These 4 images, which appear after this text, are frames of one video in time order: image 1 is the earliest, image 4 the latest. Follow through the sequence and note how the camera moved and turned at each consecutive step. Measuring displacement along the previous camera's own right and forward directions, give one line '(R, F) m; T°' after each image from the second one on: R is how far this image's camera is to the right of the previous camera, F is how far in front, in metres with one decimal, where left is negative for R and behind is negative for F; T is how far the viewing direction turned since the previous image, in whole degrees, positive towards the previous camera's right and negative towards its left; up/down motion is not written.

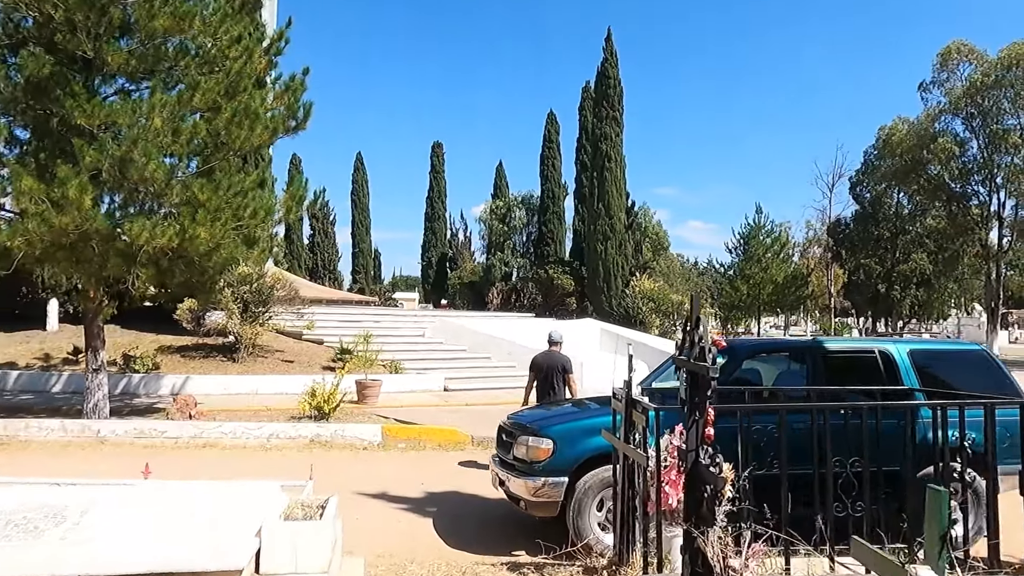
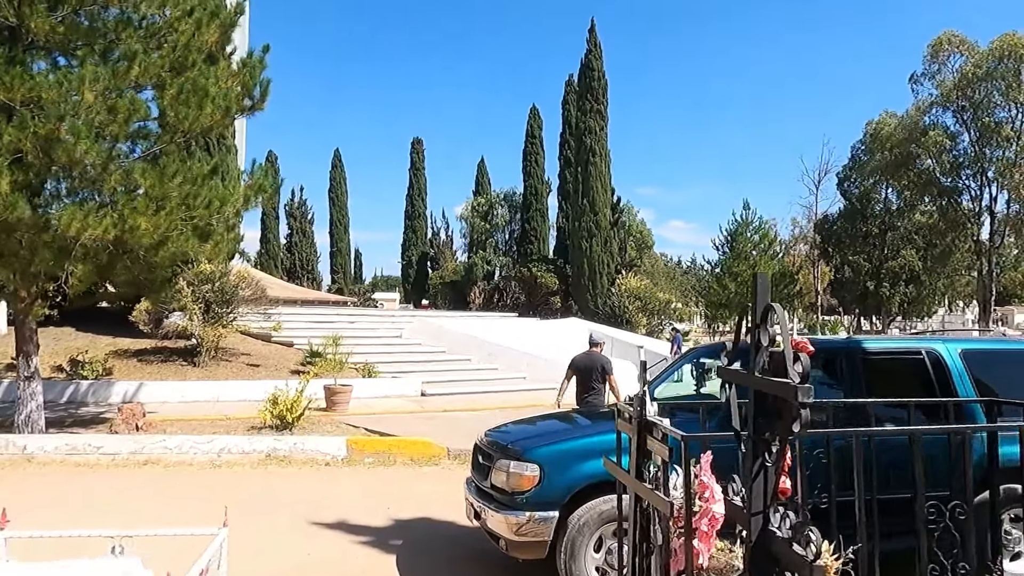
(0.0, +1.1) m; +1°
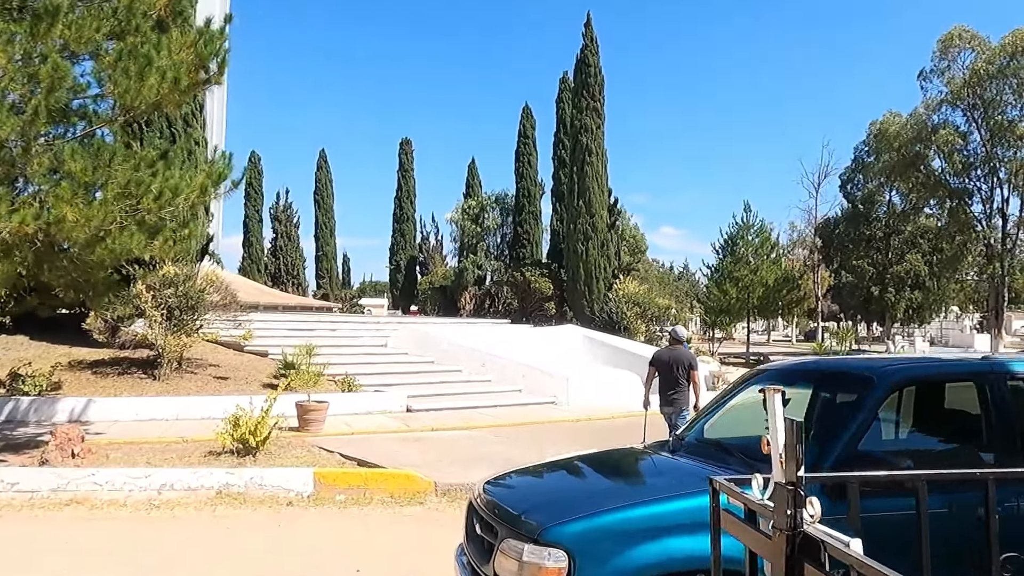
(-0.1, +1.5) m; +1°
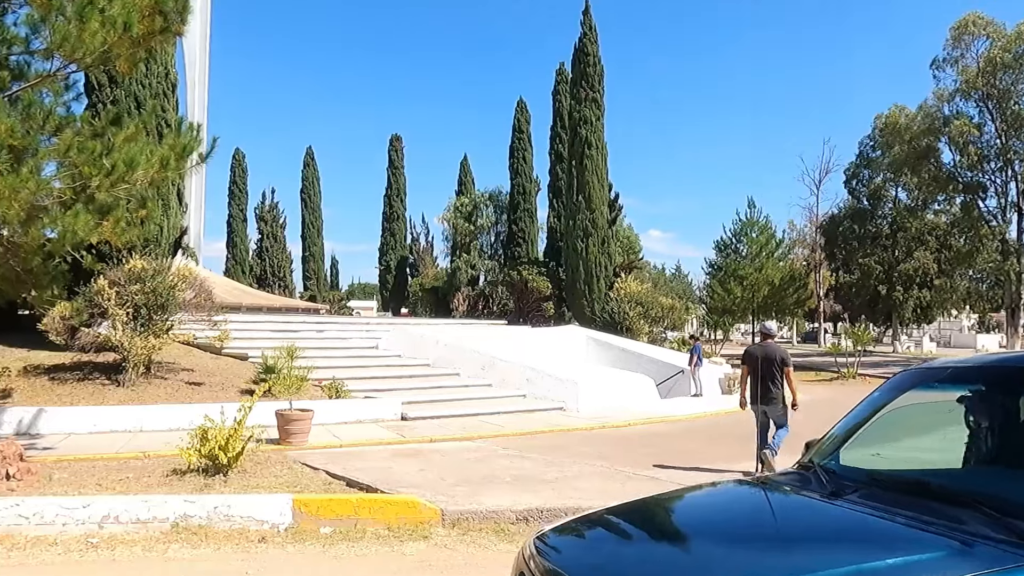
(-0.3, +1.4) m; +1°
